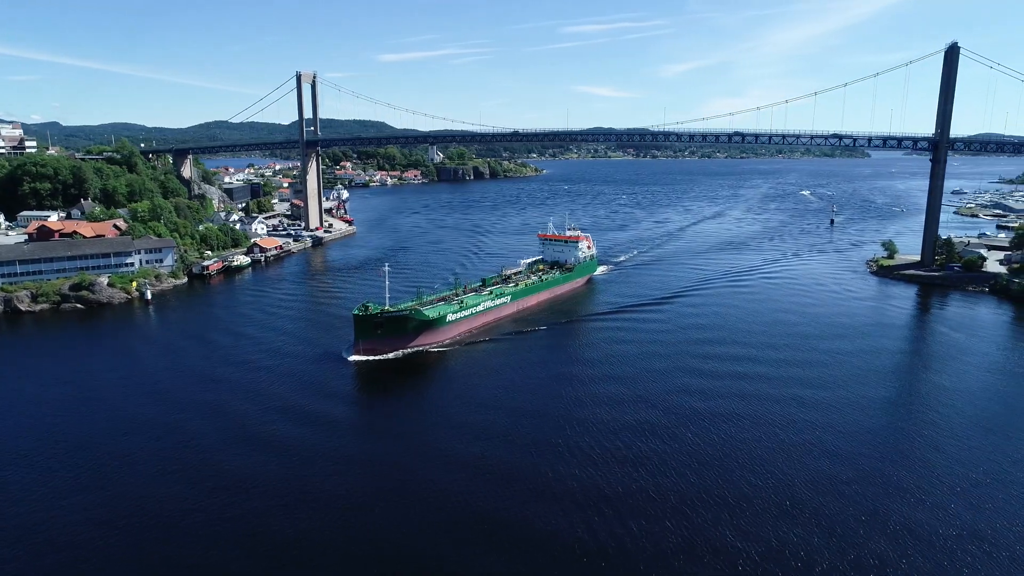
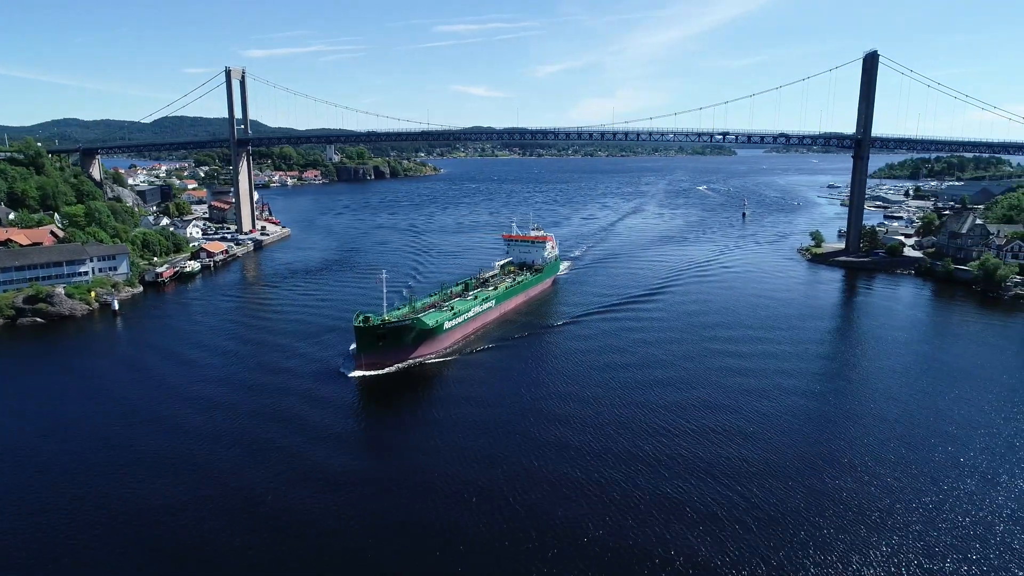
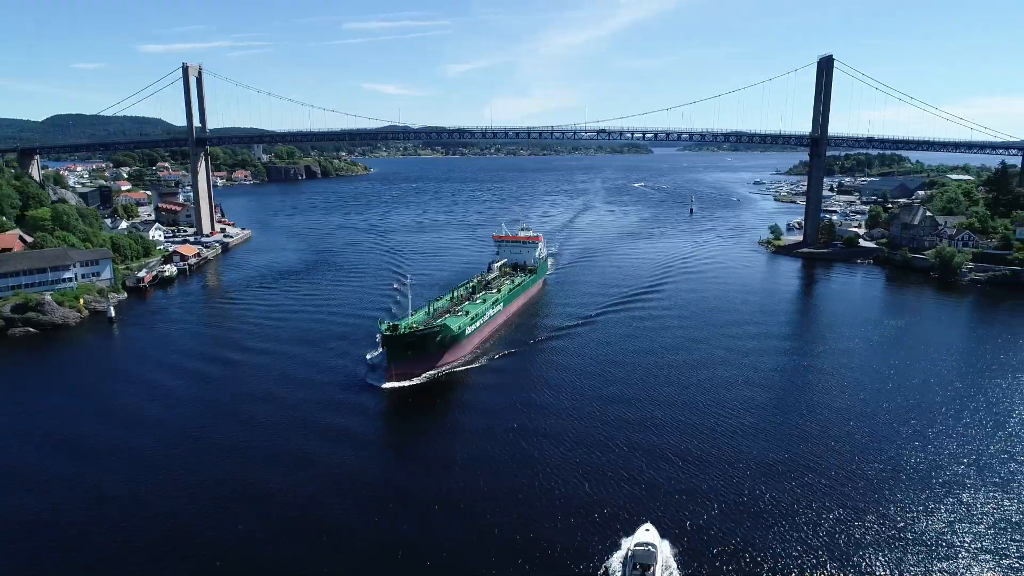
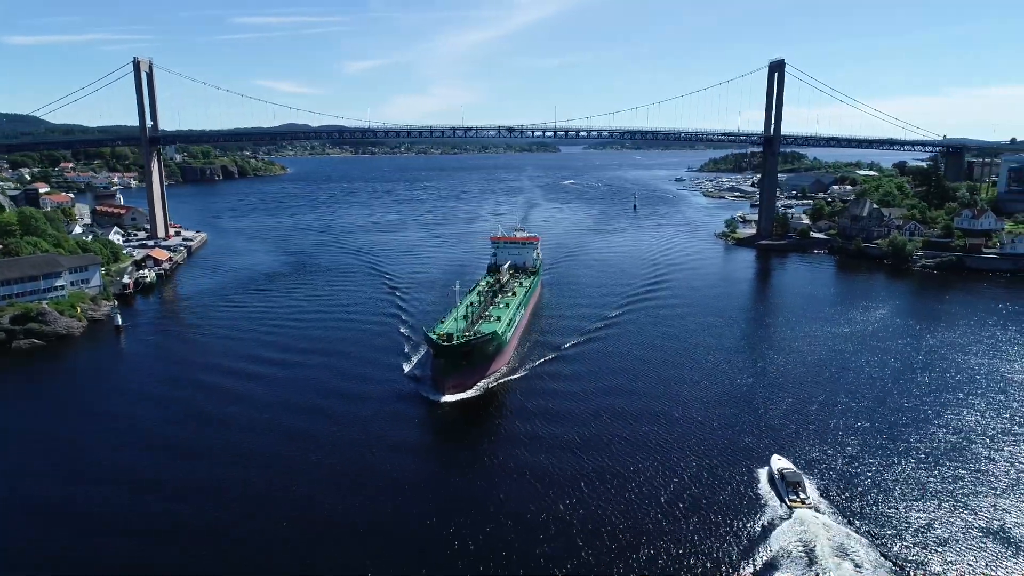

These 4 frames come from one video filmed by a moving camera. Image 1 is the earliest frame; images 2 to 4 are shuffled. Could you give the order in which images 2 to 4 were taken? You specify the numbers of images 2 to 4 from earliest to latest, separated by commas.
2, 3, 4
